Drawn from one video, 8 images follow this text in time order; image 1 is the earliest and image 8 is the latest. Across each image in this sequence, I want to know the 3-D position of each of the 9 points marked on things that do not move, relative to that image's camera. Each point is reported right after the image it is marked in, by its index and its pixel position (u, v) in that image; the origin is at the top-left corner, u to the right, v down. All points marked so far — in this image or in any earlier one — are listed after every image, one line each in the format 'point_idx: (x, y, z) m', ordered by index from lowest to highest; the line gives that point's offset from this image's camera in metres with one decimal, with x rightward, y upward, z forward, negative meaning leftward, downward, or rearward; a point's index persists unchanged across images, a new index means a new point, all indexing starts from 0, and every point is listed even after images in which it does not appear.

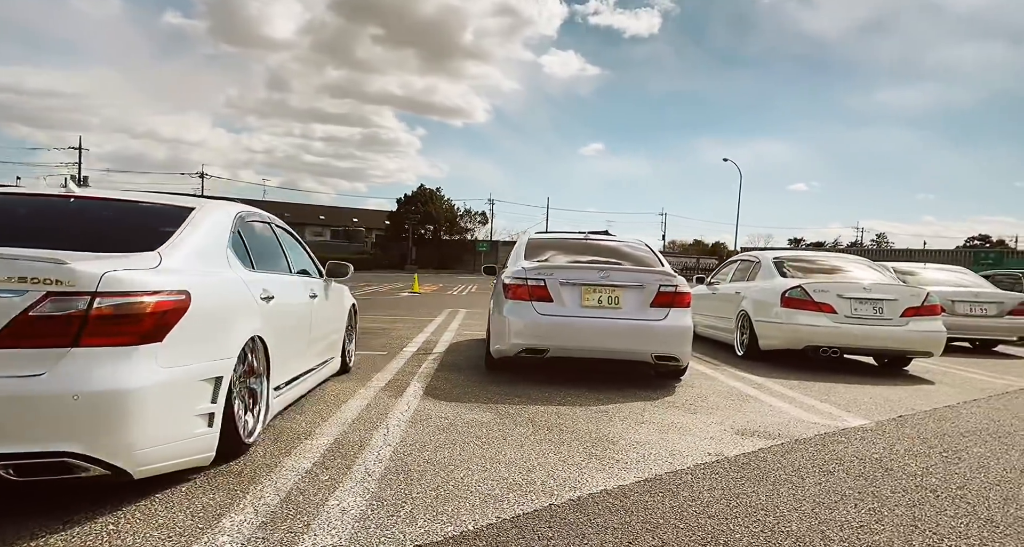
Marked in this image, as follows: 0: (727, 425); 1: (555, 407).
0: (+1.5, -1.0, +3.8) m
1: (+0.3, -1.0, +3.9) m
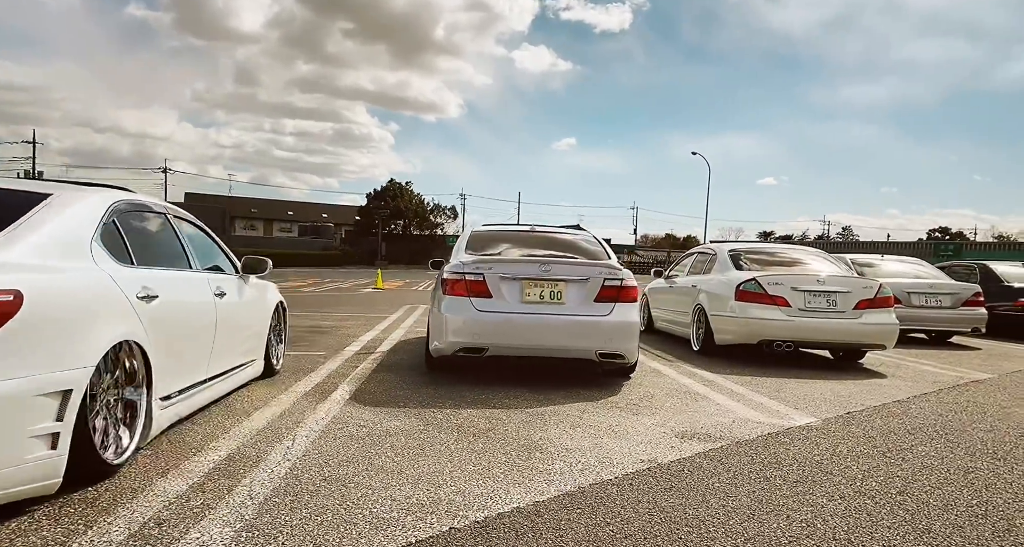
0: (+1.0, -1.0, +3.6) m
1: (-0.1, -0.9, +3.7) m
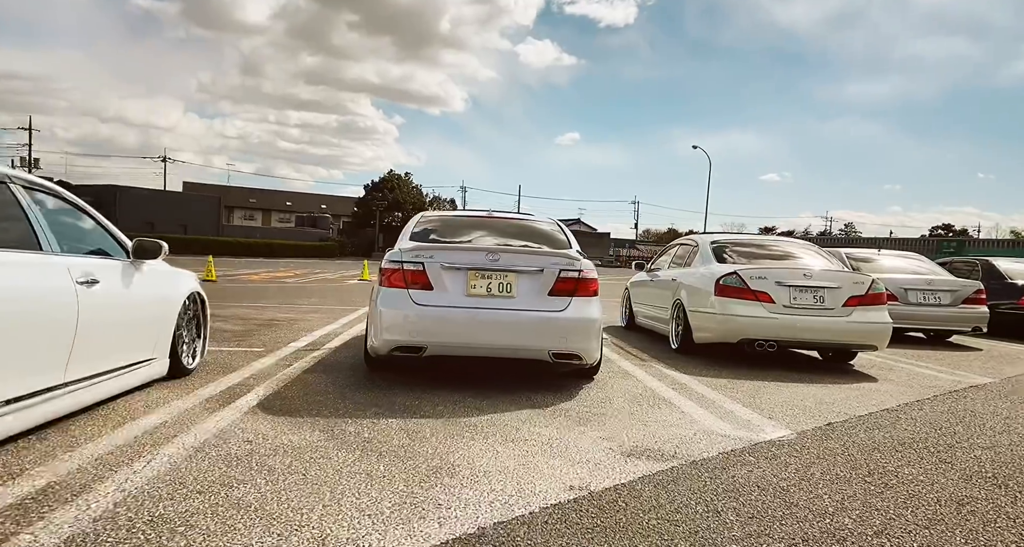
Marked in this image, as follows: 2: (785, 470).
0: (+0.6, -1.0, +3.1) m
1: (-0.6, -0.9, +3.2) m
2: (+1.4, -1.0, +2.8) m
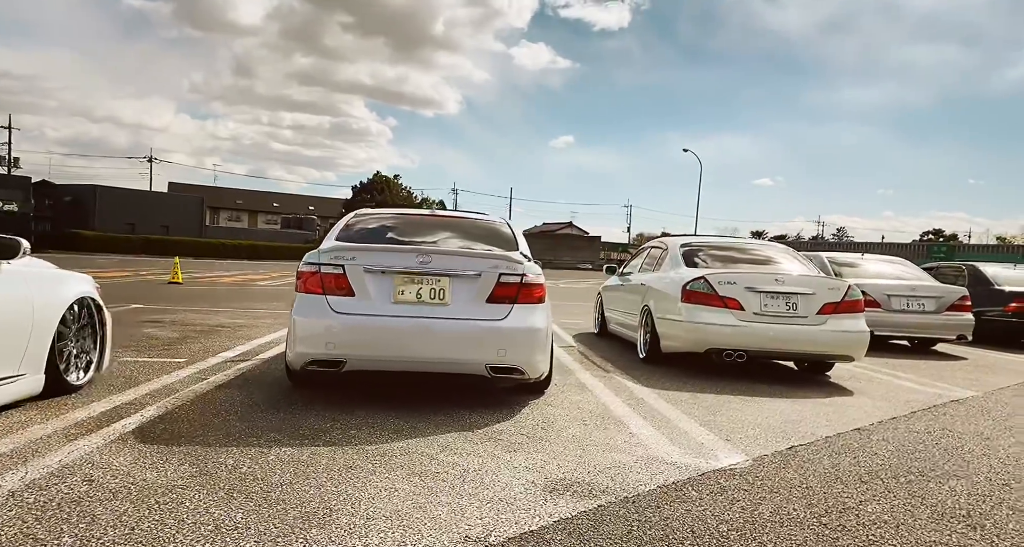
0: (+0.2, -1.0, +2.7) m
1: (-1.0, -0.9, +2.8) m
2: (+1.0, -1.0, +2.4) m
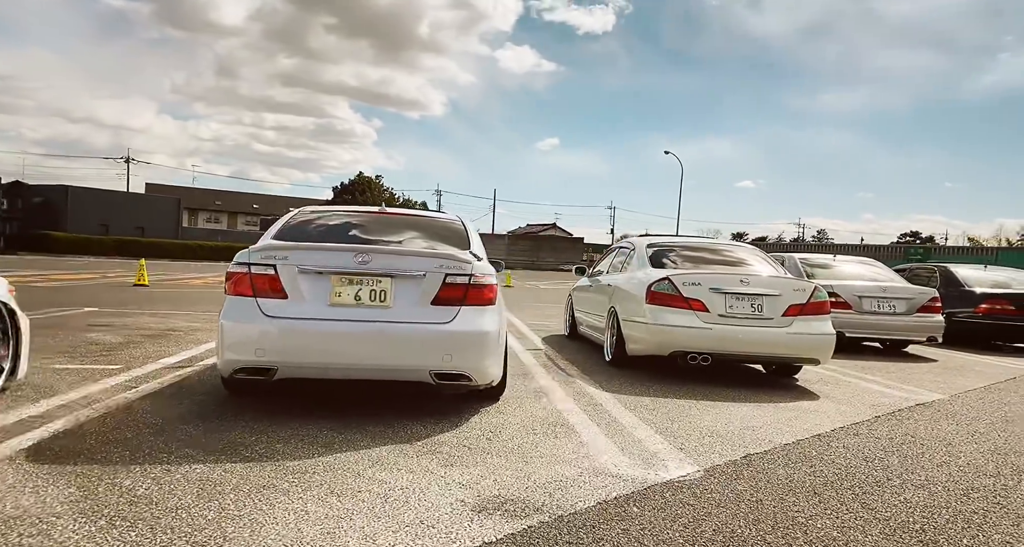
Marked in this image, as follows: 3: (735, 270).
0: (-0.2, -1.0, +2.5) m
1: (-1.3, -0.9, +2.6) m
2: (+0.6, -1.0, +2.2) m
3: (+2.3, 0.0, +5.7) m
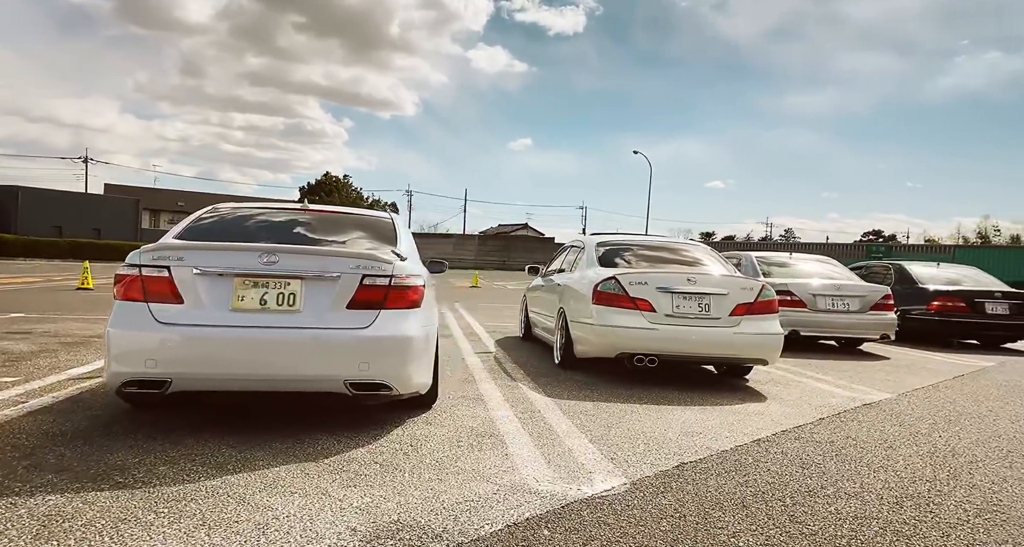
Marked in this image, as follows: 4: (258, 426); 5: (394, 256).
0: (-0.6, -1.0, +2.3) m
1: (-1.7, -0.9, +2.3) m
2: (+0.3, -1.0, +2.0) m
3: (+1.7, 0.0, +5.5) m
4: (-1.5, -0.9, +3.2) m
5: (-0.7, +0.1, +3.5) m
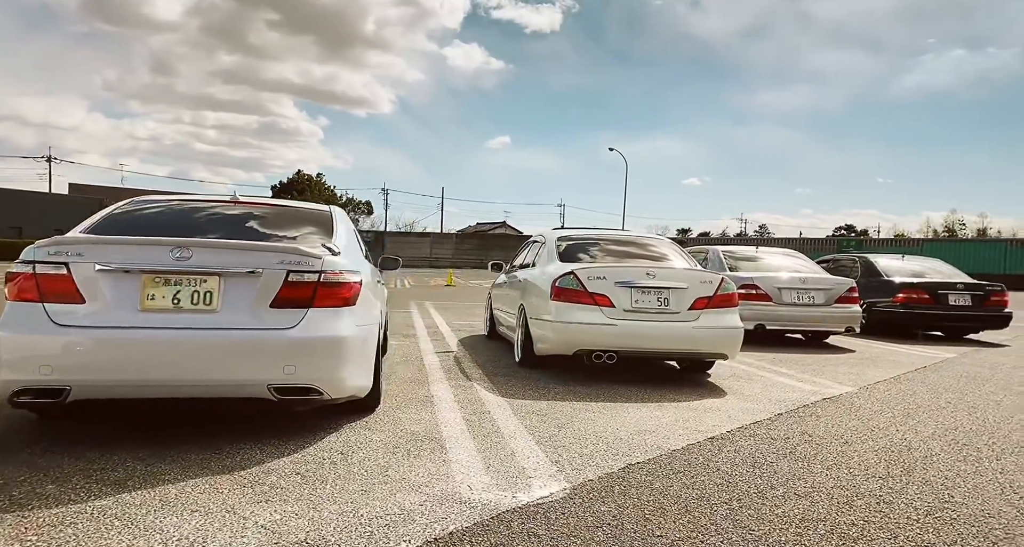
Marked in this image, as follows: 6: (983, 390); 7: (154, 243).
0: (-0.9, -1.0, +2.1) m
1: (-2.0, -0.9, +2.0) m
2: (0.0, -1.0, +1.9) m
3: (+1.3, +0.1, +5.4) m
4: (-1.8, -0.9, +3.0) m
5: (-1.1, +0.1, +3.3) m
6: (+4.2, -1.0, +4.9) m
7: (-1.8, +0.1, +2.8) m
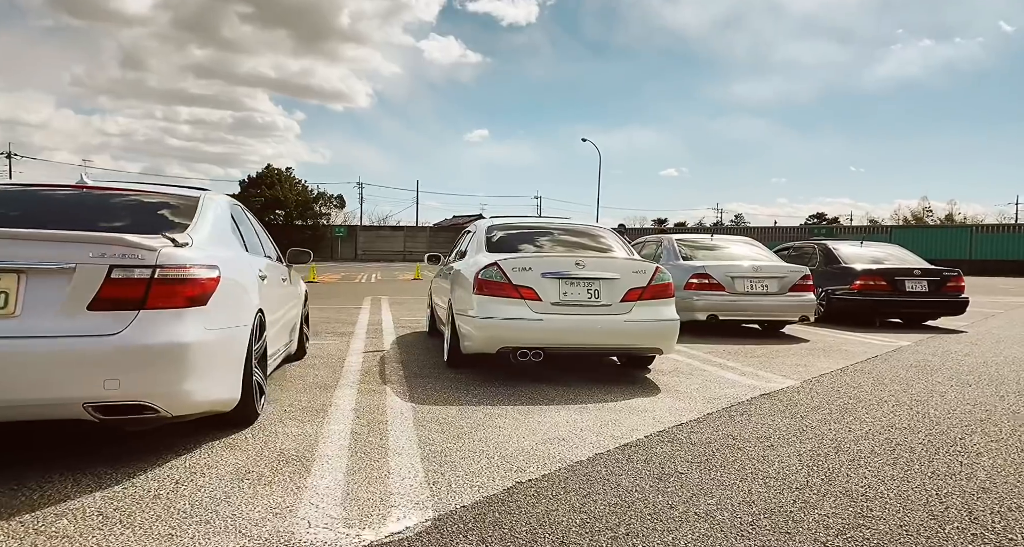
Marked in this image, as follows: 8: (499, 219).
0: (-1.4, -1.0, +1.6) m
1: (-2.6, -0.9, +1.6) m
2: (-0.6, -1.0, +1.4) m
3: (+0.6, +0.2, +5.0) m
4: (-2.4, -0.9, +2.5) m
5: (-1.7, +0.2, +2.8) m
6: (+3.5, -0.9, +4.6) m
7: (-2.5, +0.1, +2.3) m
8: (-0.1, +0.6, +6.2) m
